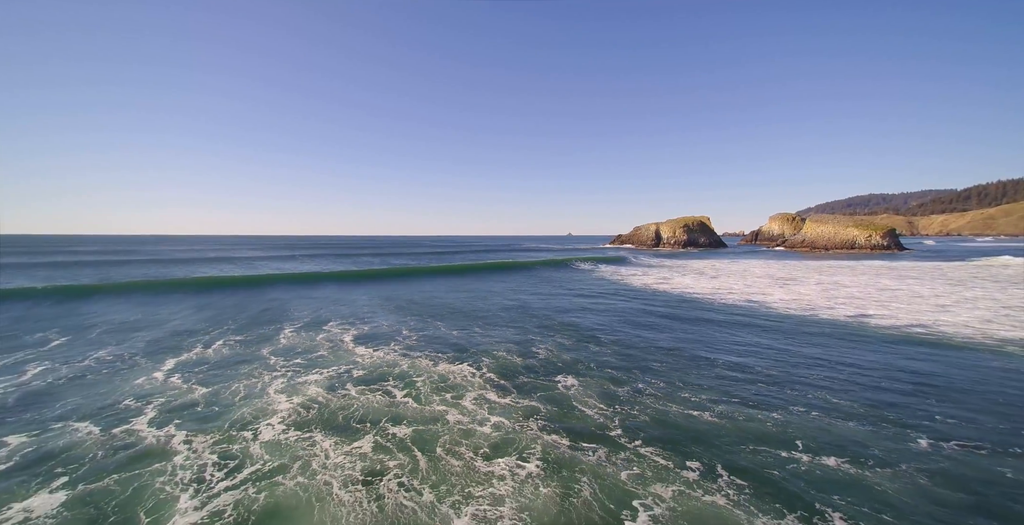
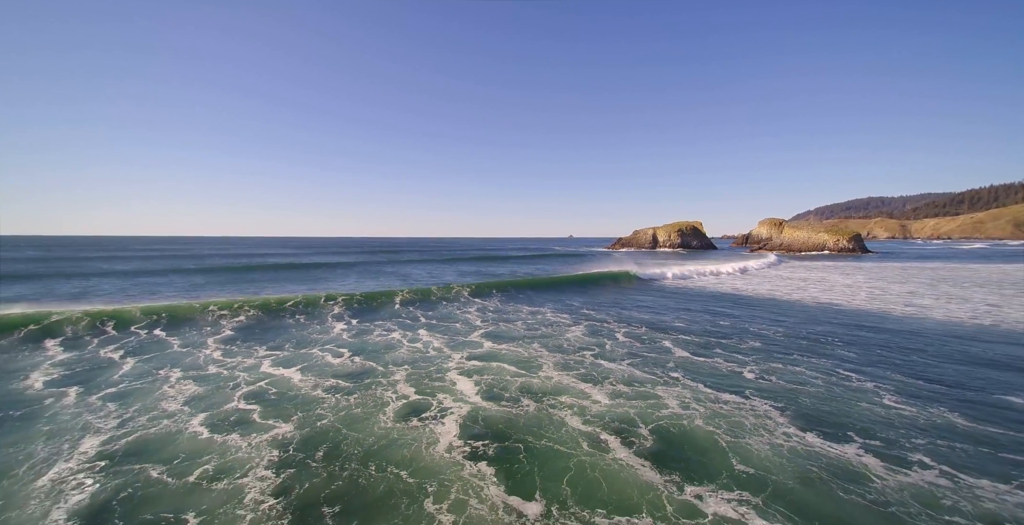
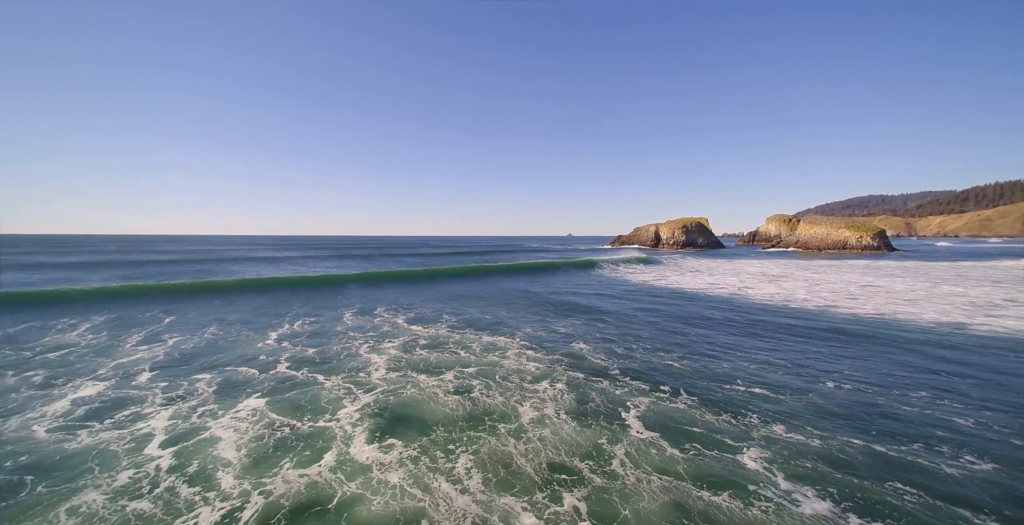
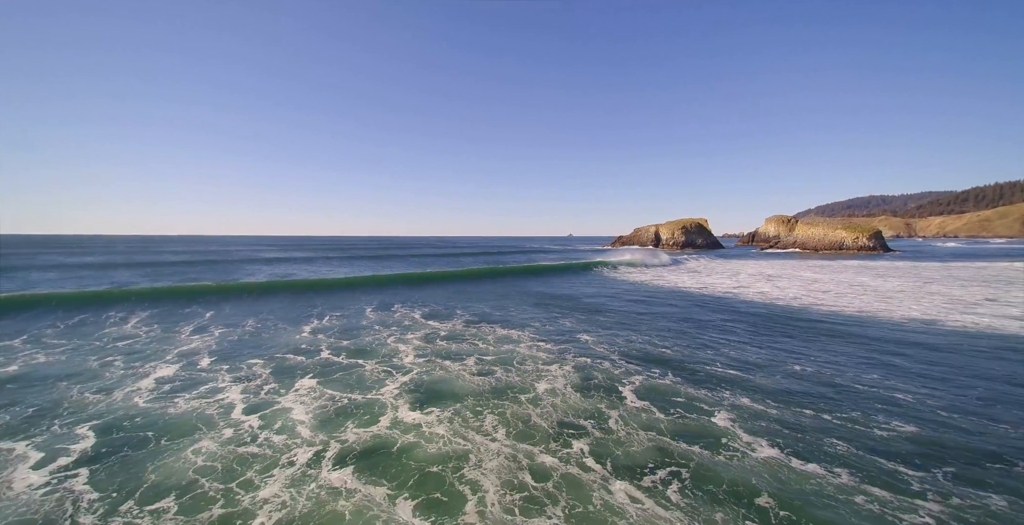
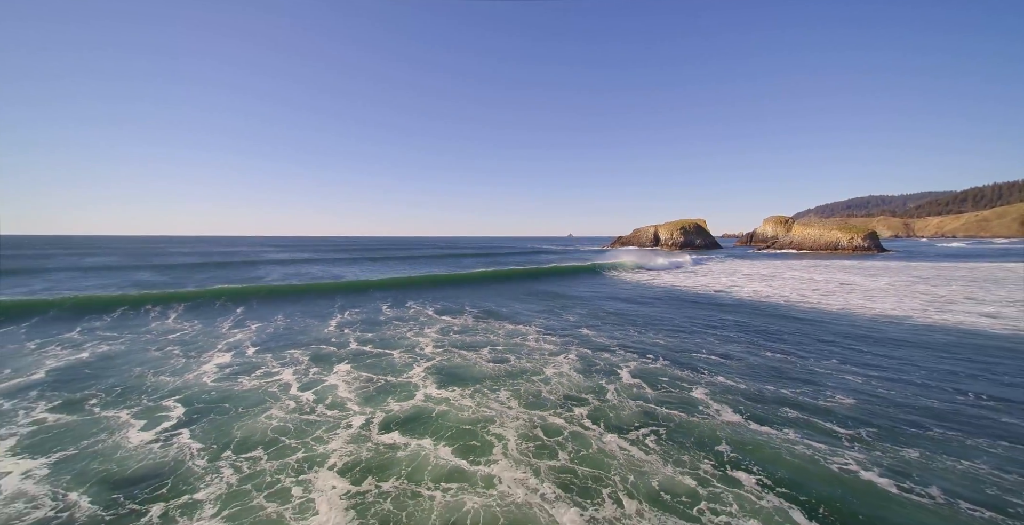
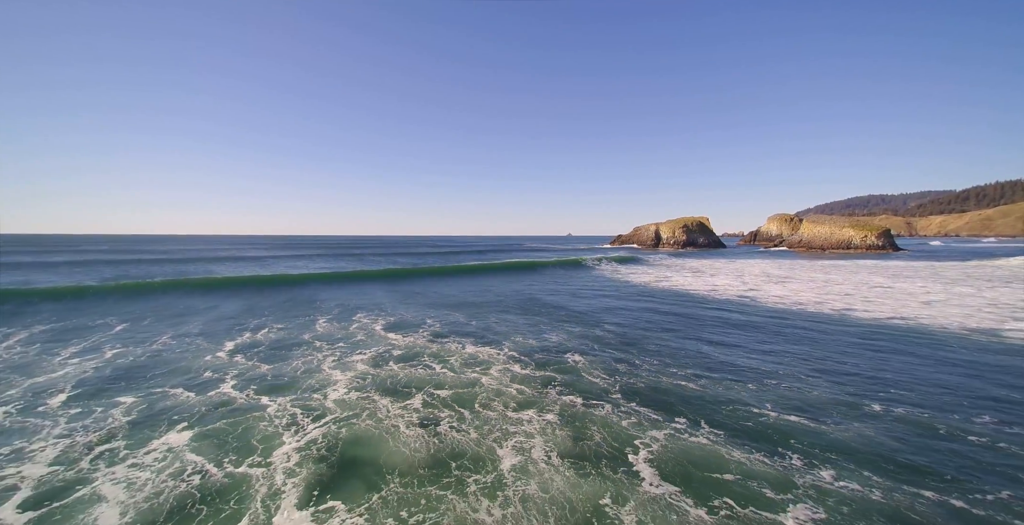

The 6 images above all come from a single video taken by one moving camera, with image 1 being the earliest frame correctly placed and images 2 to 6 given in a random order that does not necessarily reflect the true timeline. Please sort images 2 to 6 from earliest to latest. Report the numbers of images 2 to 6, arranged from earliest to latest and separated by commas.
6, 3, 4, 5, 2
